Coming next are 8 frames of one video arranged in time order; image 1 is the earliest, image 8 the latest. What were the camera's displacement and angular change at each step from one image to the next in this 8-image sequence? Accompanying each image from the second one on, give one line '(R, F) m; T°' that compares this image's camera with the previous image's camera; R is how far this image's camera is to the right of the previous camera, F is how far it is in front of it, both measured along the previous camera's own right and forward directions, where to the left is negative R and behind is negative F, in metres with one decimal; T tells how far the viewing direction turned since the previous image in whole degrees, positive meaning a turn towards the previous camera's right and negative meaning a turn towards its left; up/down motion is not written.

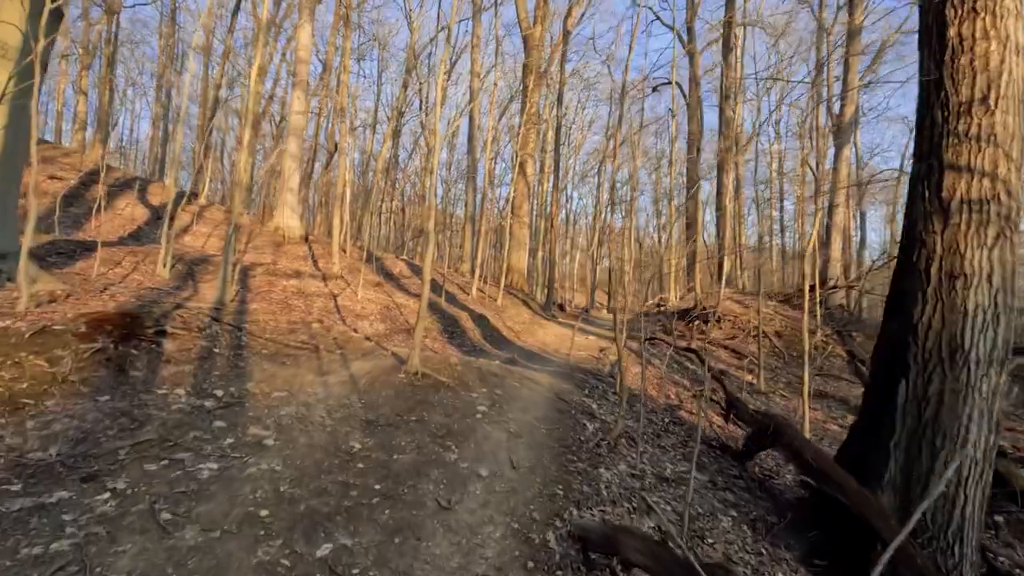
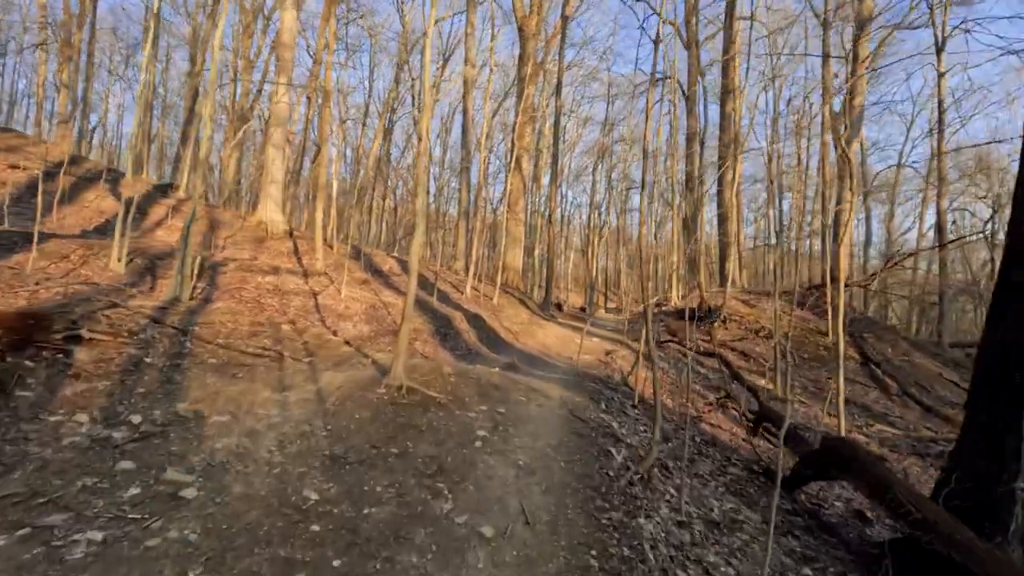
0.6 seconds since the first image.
(-0.1, +1.1) m; +1°
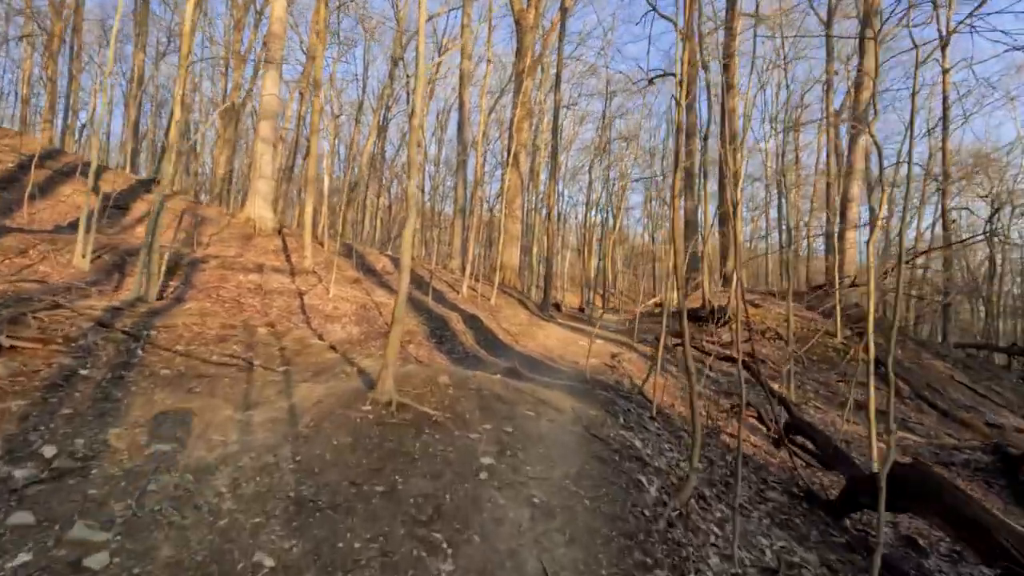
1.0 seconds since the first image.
(-0.1, +0.7) m; +1°
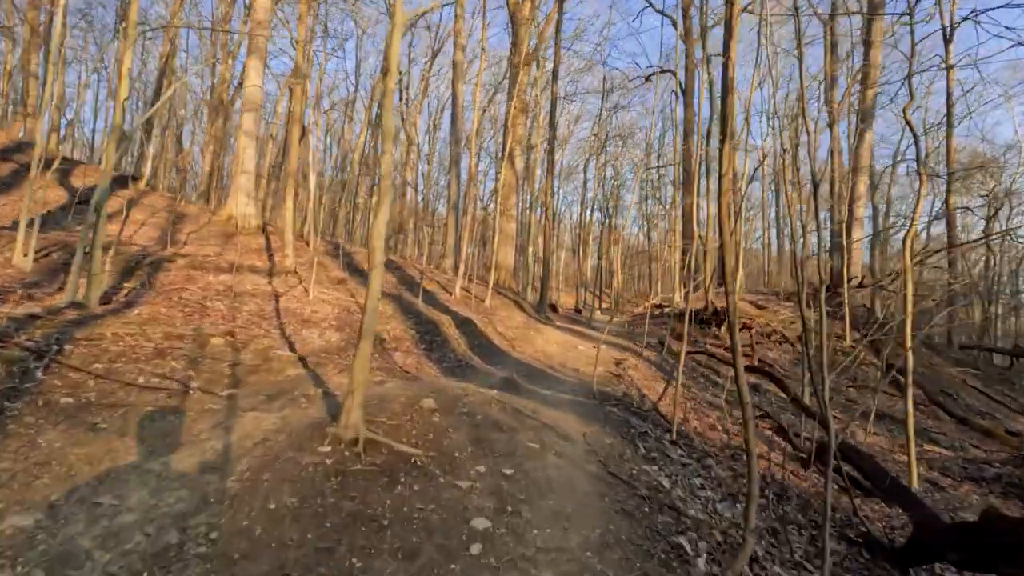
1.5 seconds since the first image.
(0.0, +0.9) m; +1°
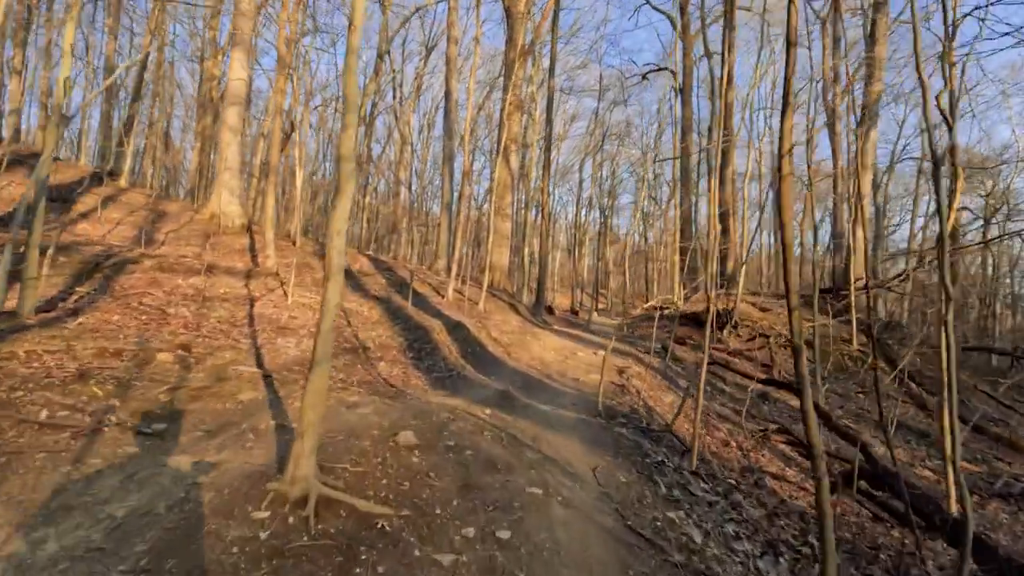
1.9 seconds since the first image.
(0.0, +0.7) m; +1°
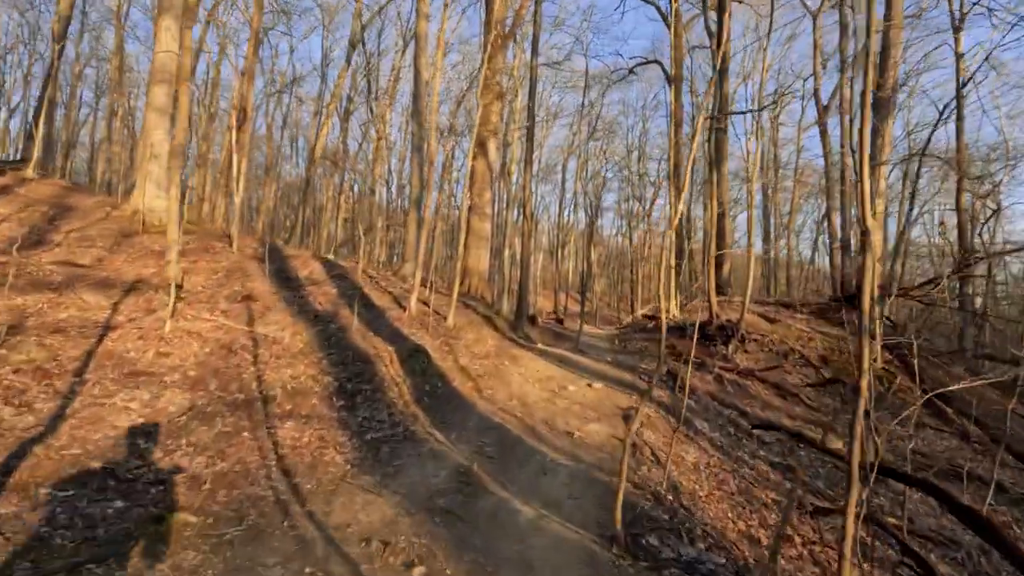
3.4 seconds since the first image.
(+0.2, +2.5) m; +2°
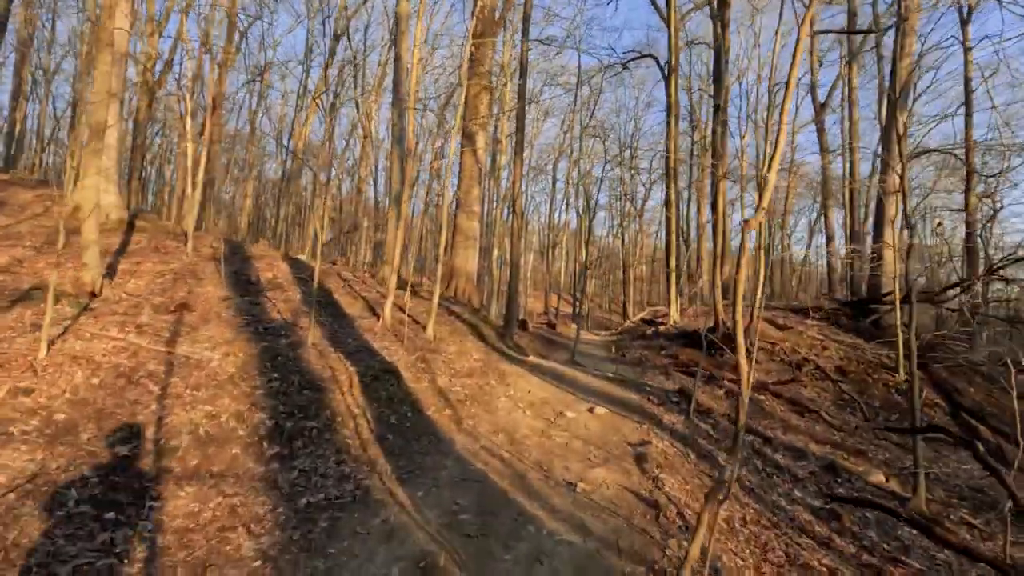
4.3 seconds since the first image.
(0.0, +1.5) m; +1°
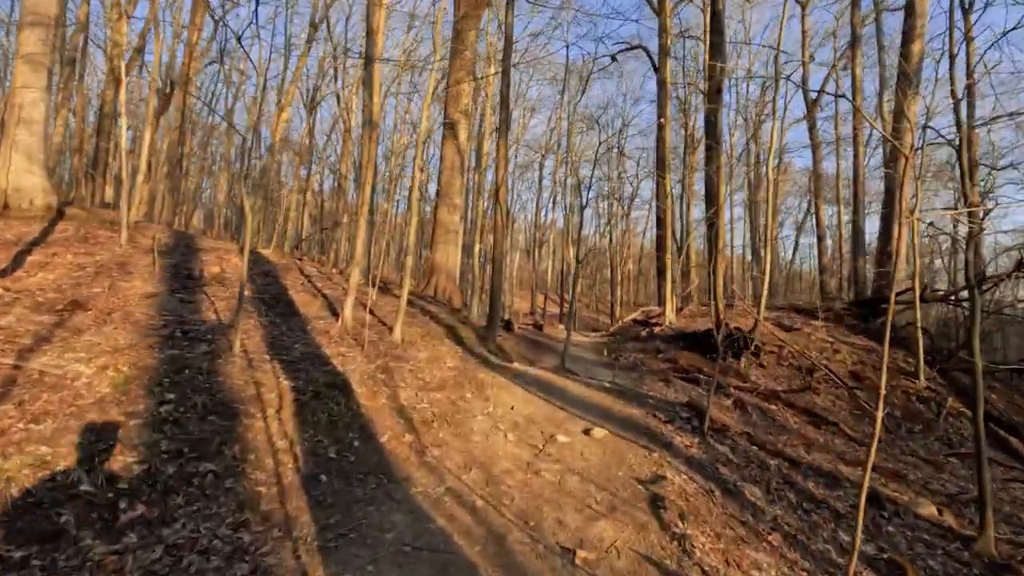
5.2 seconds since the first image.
(+0.1, +1.5) m; +1°
